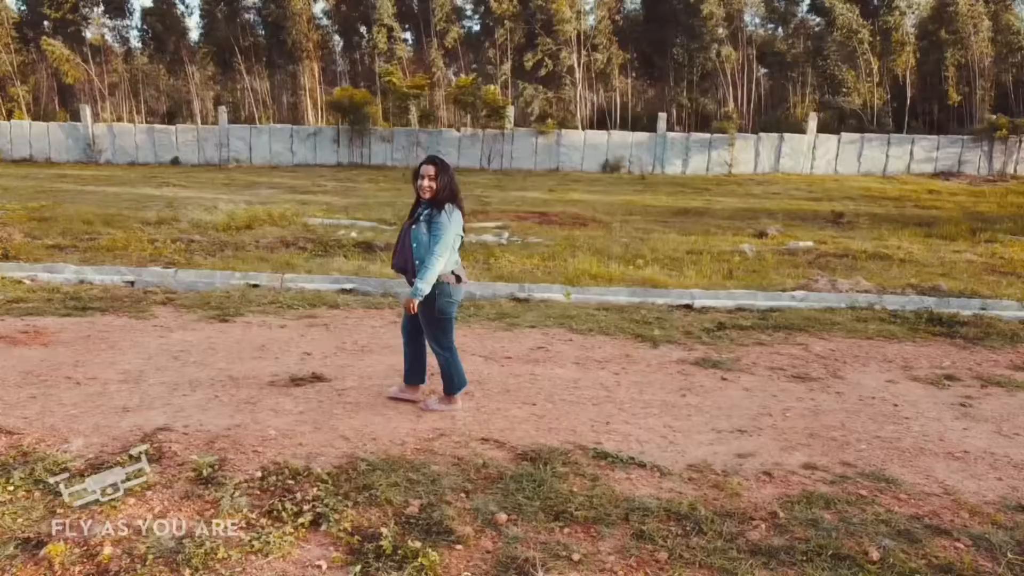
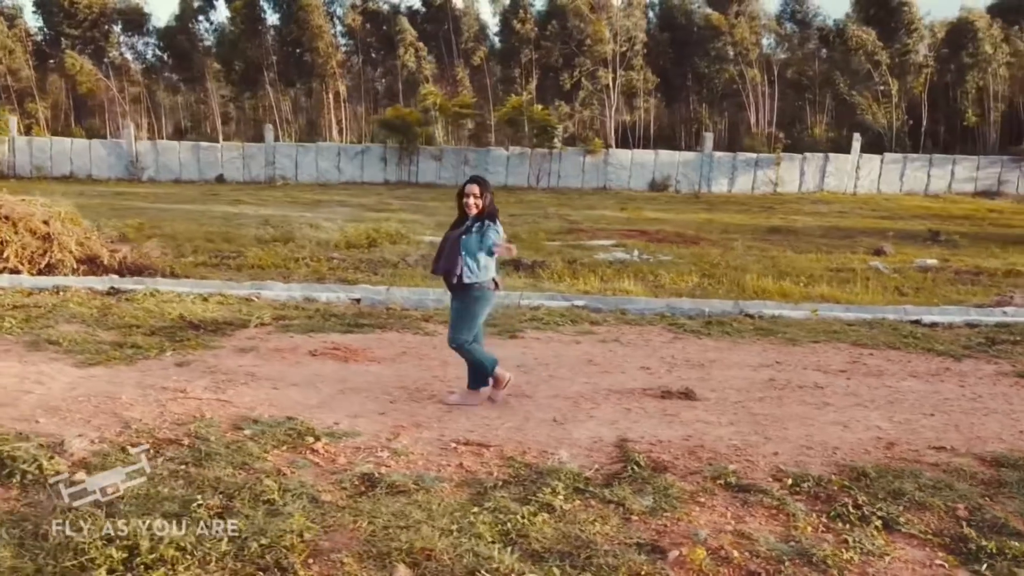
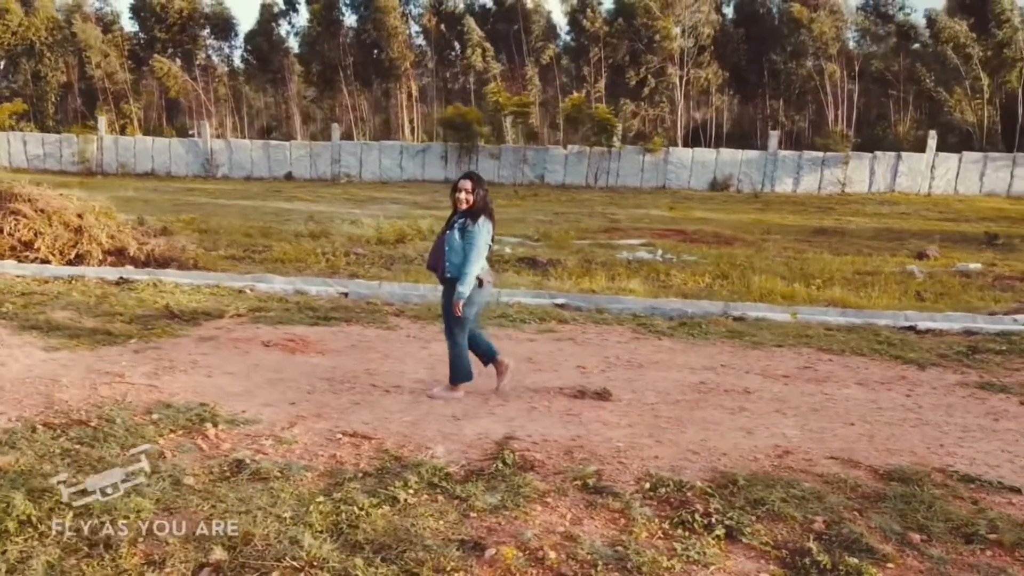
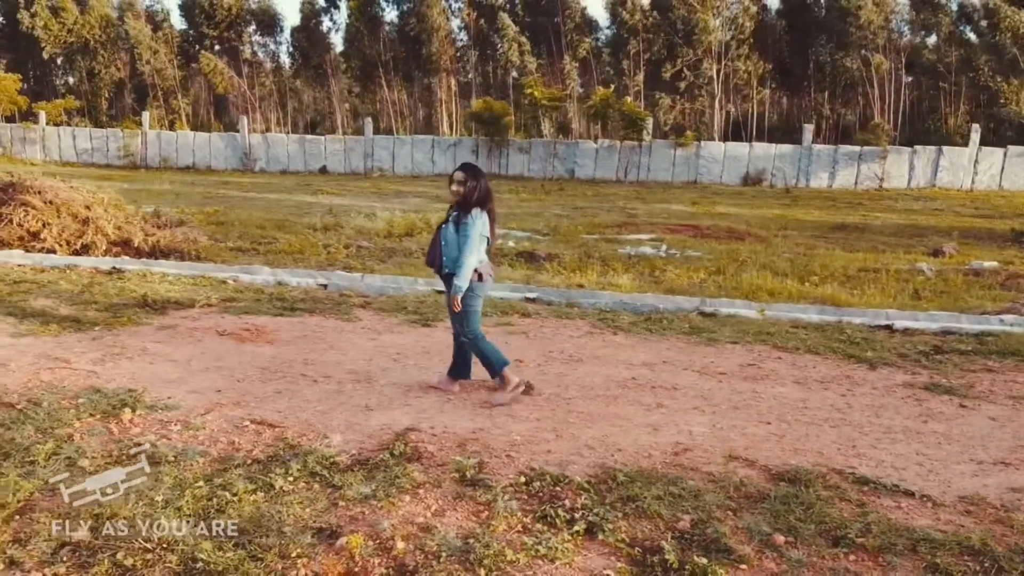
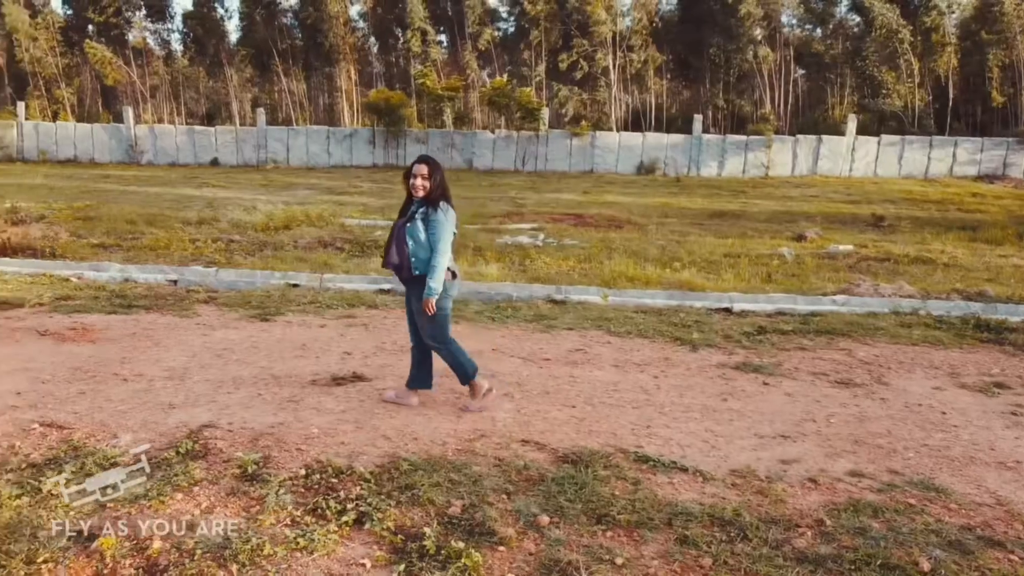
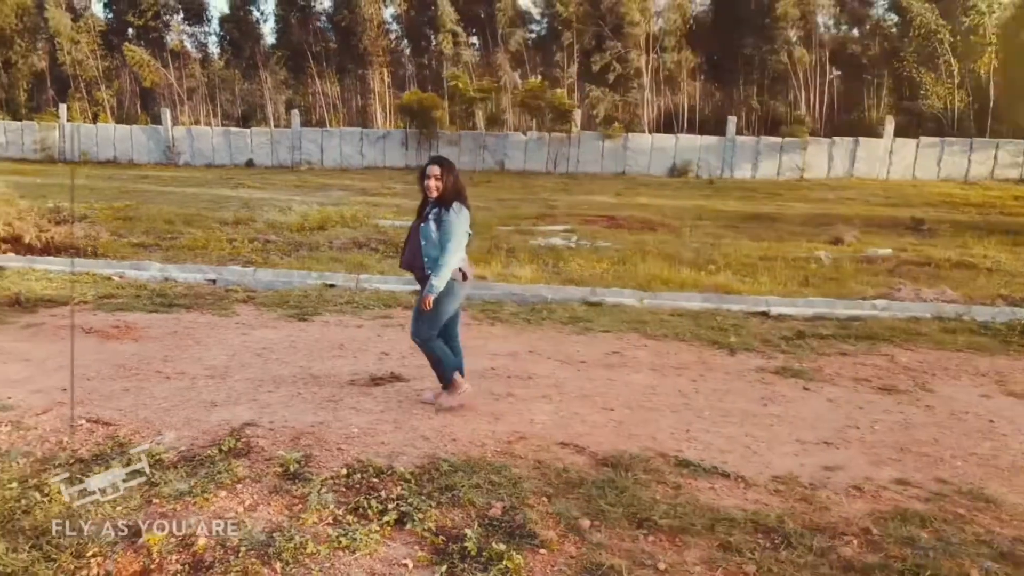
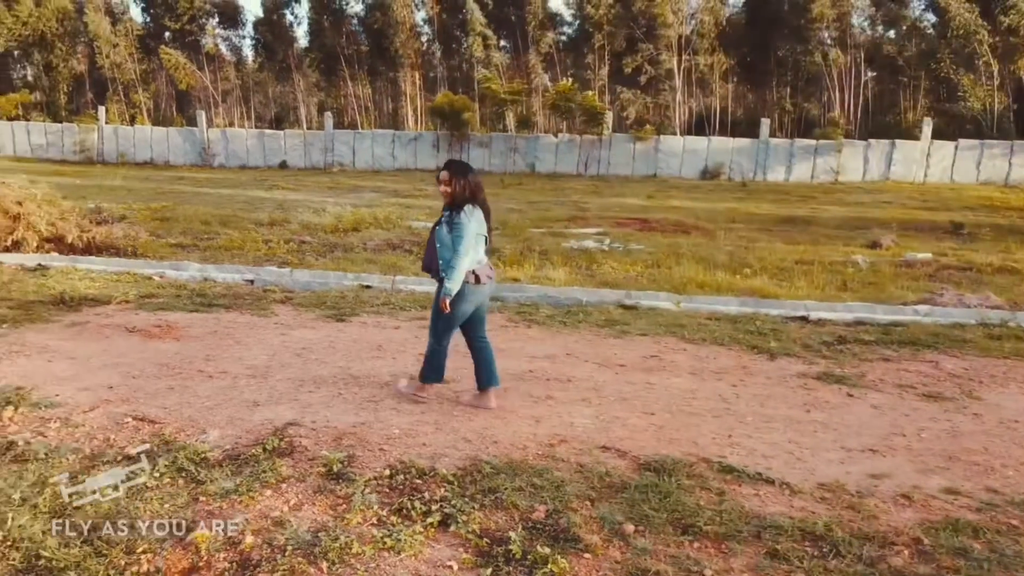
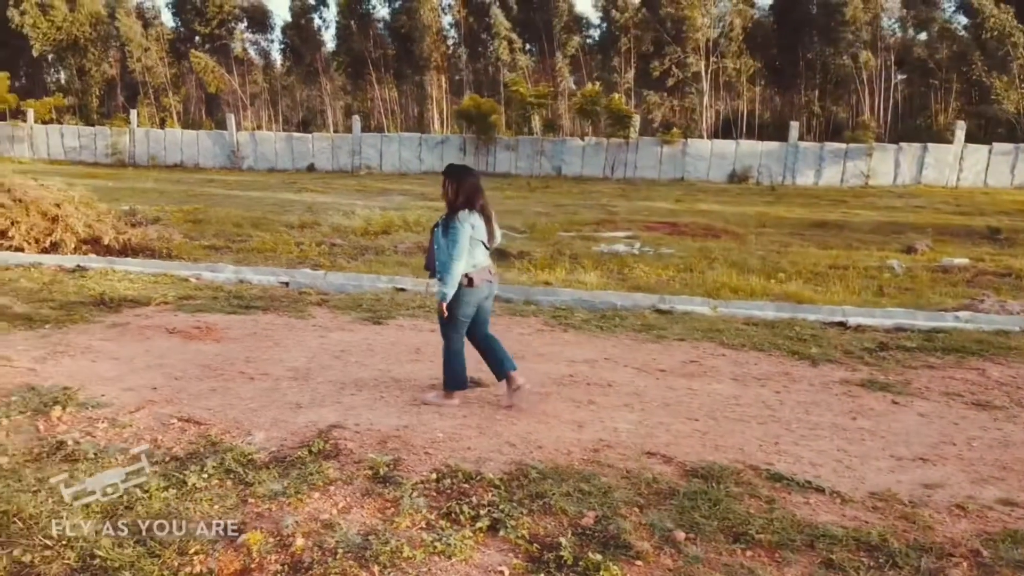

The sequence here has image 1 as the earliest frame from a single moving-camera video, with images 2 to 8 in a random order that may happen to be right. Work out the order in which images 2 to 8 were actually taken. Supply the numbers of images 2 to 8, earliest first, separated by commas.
5, 6, 7, 8, 4, 3, 2
